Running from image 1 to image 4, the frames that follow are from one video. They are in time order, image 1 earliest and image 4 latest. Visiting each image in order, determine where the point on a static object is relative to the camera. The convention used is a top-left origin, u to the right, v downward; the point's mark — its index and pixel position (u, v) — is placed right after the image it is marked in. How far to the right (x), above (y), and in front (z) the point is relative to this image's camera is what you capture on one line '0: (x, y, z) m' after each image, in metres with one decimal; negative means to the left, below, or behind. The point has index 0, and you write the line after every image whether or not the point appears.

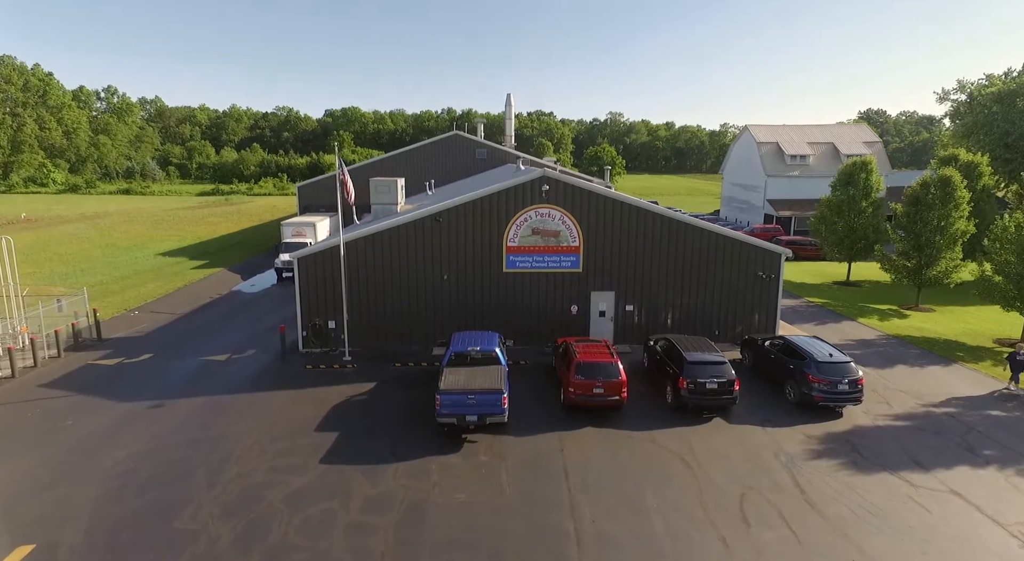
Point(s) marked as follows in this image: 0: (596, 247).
0: (+2.9, +1.1, +19.1) m
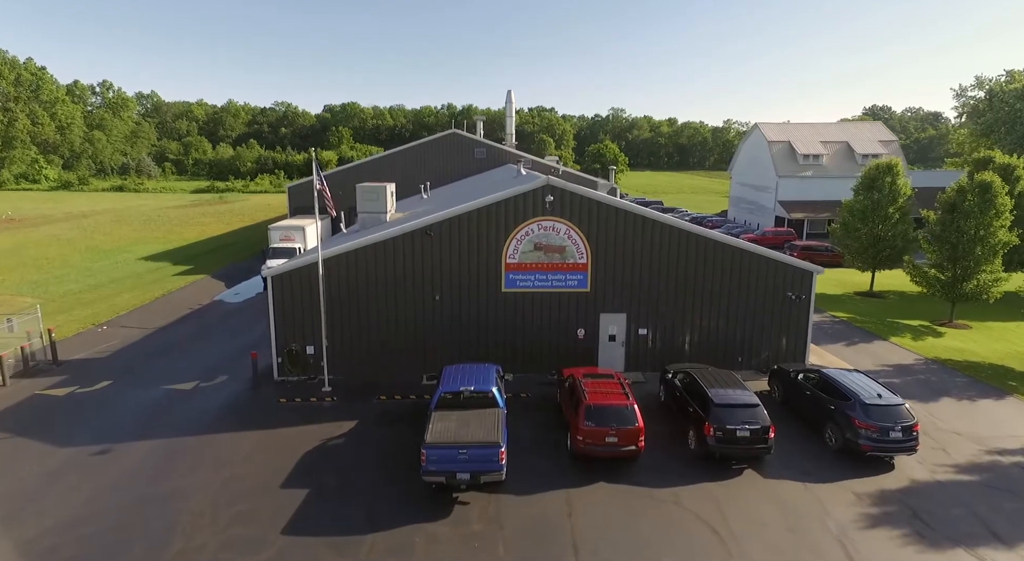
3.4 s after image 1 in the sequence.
0: (+2.9, +0.5, +17.1) m
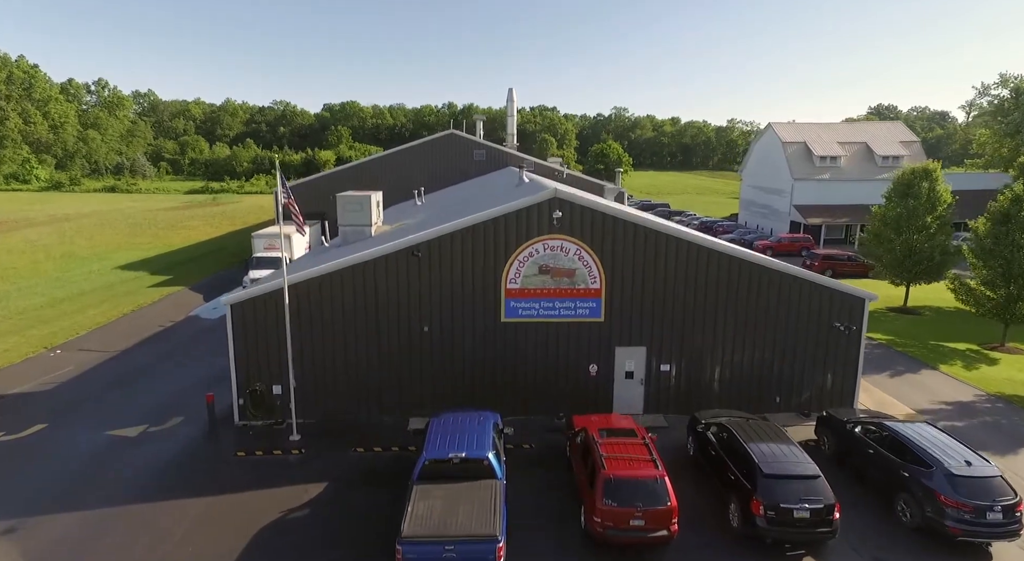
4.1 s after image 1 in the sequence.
0: (+2.9, -0.2, +14.6) m
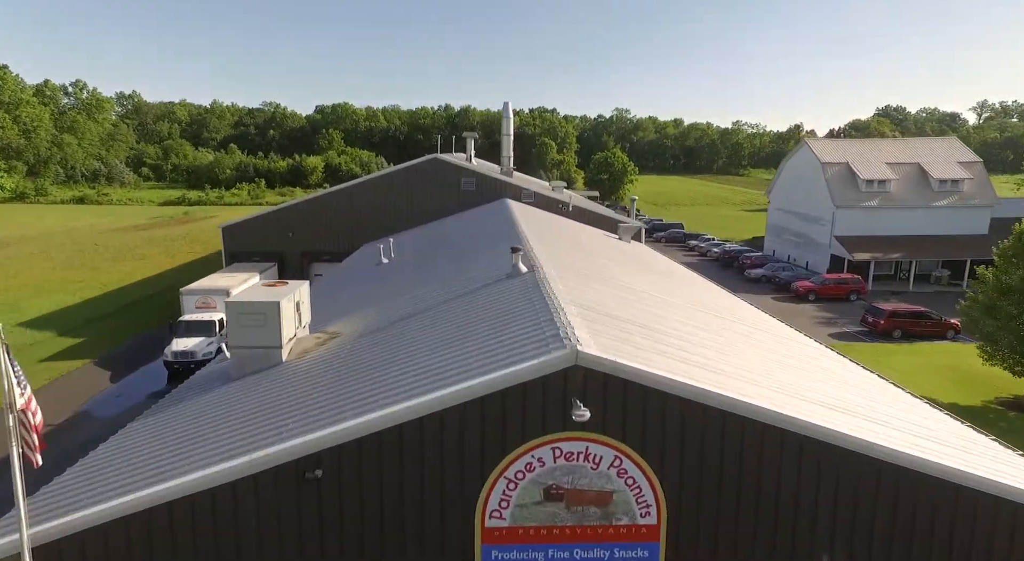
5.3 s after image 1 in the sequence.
0: (+2.6, -3.4, +7.9) m
